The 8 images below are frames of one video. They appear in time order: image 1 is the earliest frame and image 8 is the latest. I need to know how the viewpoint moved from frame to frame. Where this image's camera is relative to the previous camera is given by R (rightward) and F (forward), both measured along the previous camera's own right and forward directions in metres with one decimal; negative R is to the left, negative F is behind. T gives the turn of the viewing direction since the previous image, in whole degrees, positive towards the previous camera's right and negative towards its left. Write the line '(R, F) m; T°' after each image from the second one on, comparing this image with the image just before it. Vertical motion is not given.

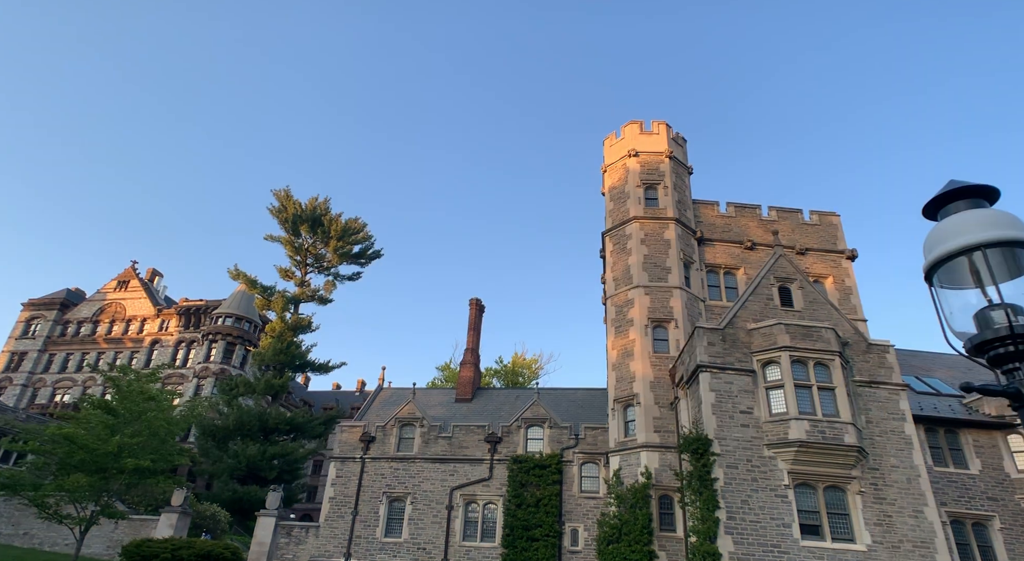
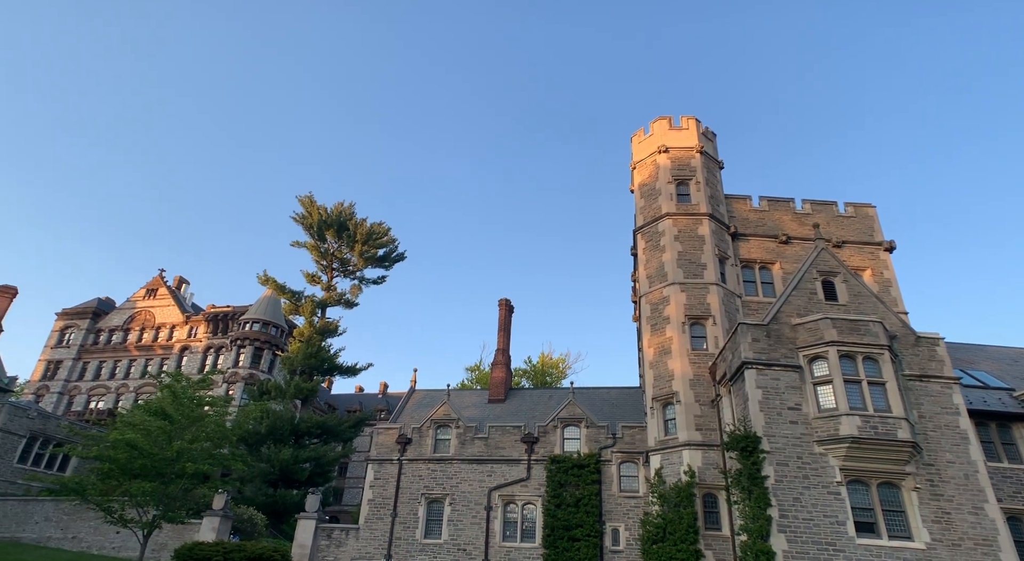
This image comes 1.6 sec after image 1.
(-0.6, 0.0) m; -2°
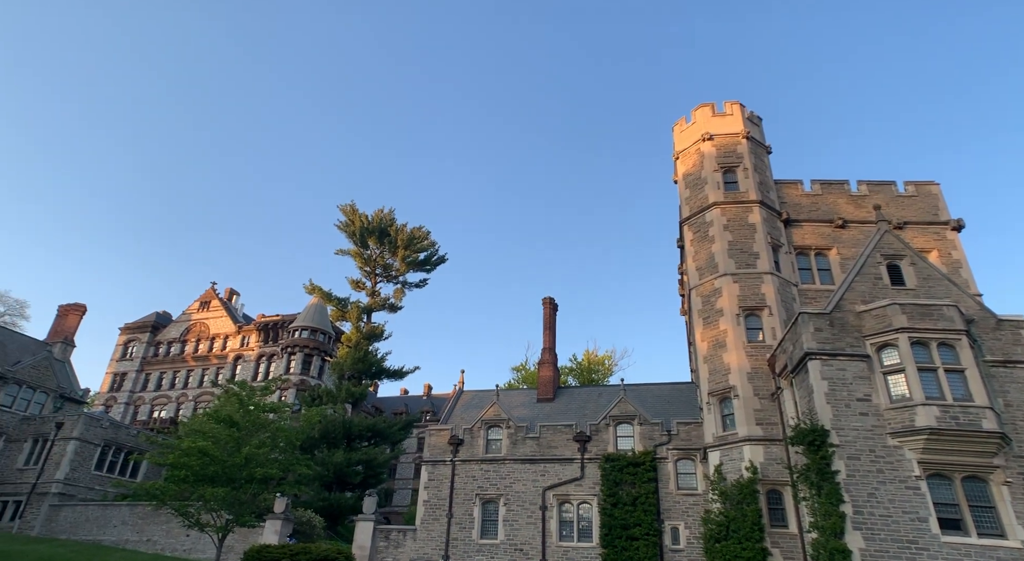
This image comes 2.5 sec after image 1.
(-0.3, +0.1) m; -4°
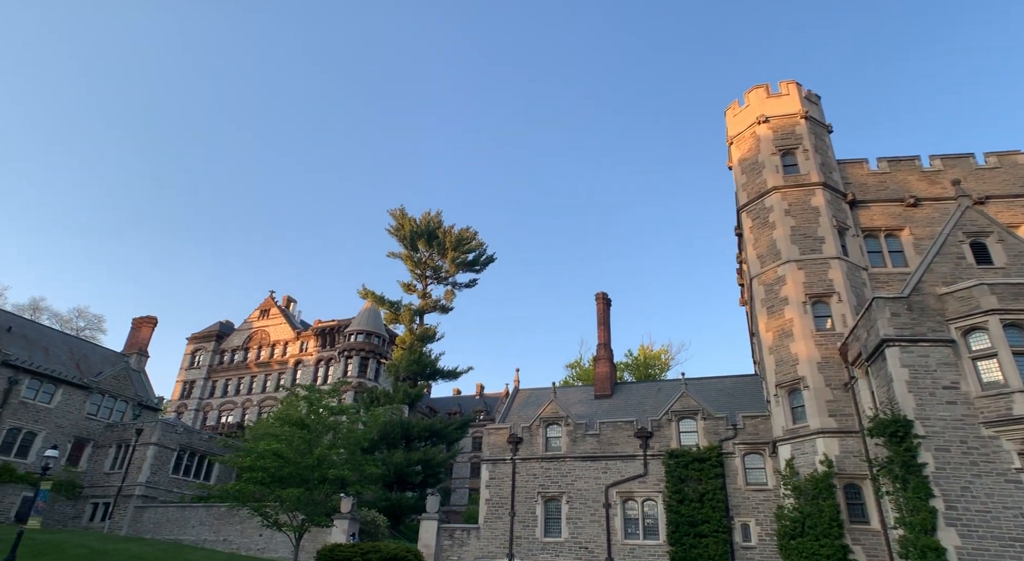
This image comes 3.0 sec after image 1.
(-0.2, +0.1) m; -5°
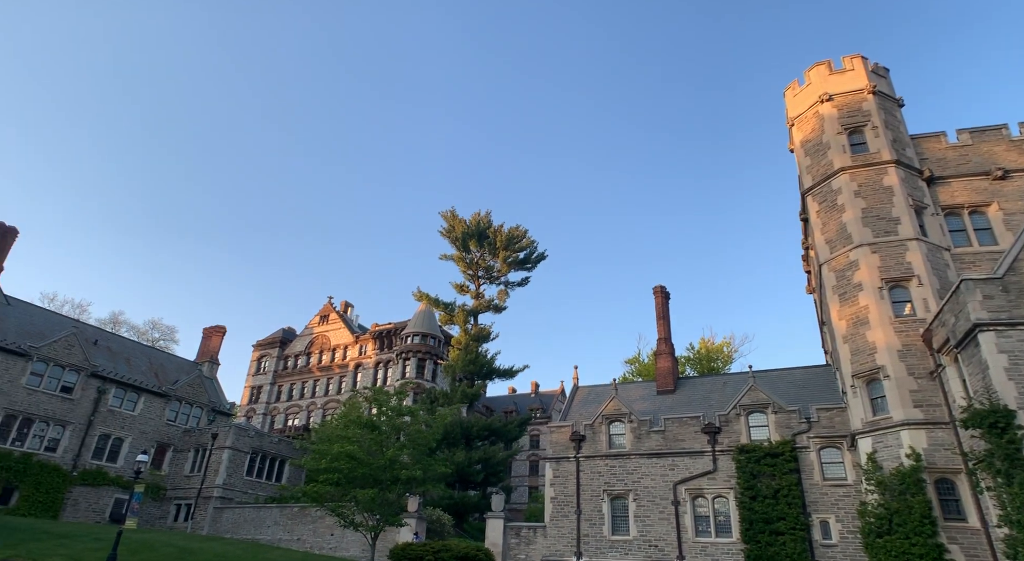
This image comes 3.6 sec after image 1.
(-0.3, +0.1) m; -5°
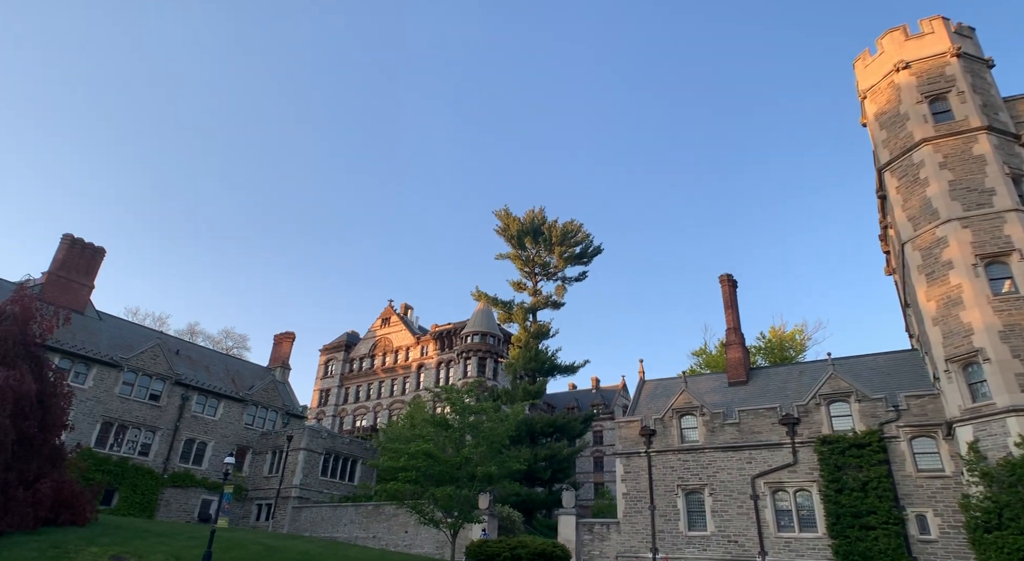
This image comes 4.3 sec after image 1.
(-0.3, +0.1) m; -5°
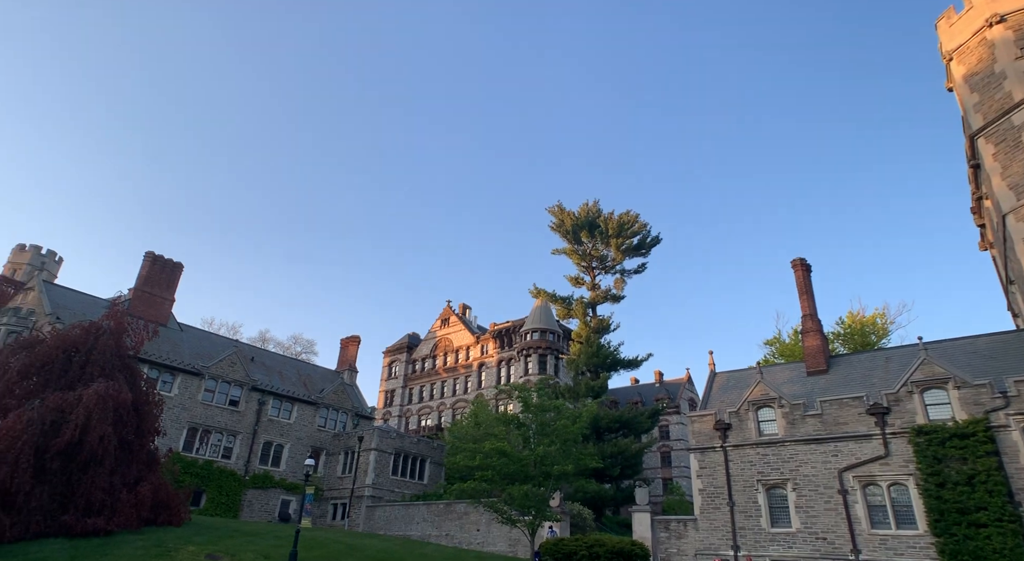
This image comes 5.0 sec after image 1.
(-0.3, +0.2) m; -5°
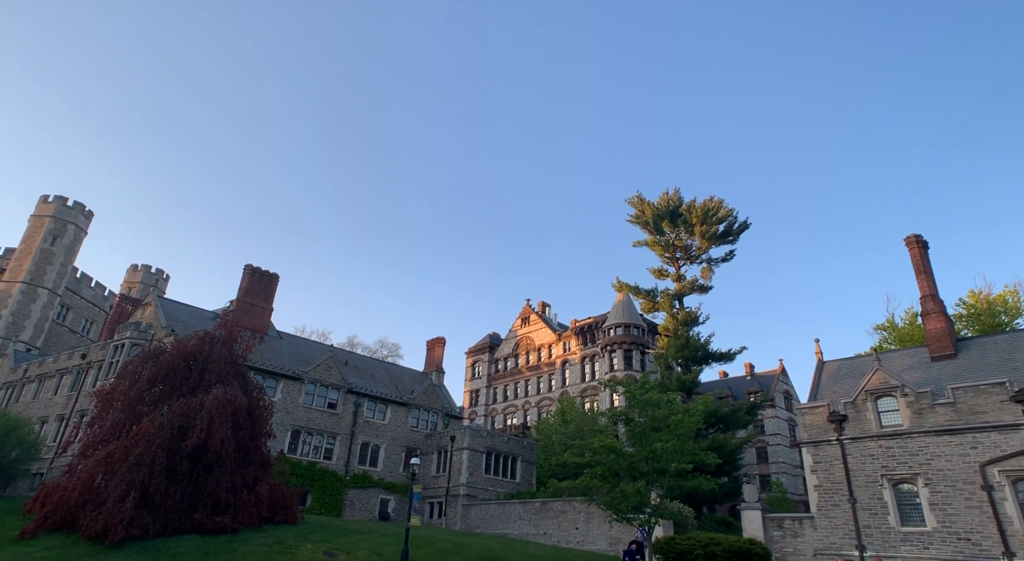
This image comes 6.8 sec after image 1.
(-0.6, +0.3) m; -7°
